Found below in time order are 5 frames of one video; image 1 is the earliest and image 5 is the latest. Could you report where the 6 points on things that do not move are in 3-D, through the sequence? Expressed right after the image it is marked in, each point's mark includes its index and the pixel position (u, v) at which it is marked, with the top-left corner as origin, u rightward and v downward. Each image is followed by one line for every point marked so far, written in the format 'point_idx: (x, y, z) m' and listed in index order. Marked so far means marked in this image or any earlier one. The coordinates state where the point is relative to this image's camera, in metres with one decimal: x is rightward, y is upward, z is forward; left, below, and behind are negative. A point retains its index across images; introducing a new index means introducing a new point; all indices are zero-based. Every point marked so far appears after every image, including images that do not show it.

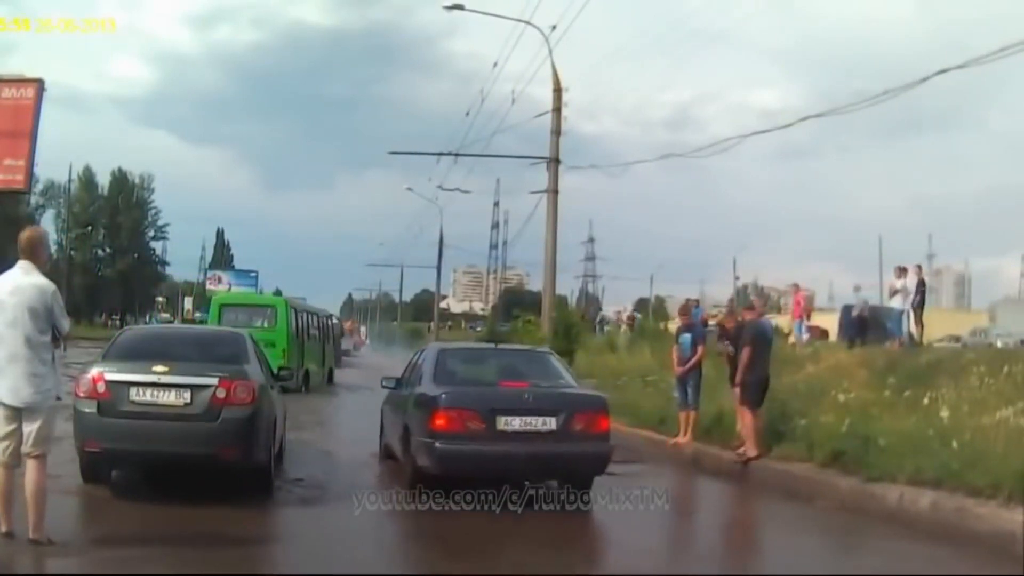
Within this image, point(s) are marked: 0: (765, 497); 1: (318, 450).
0: (+2.3, -1.9, +10.6) m
1: (-2.5, -2.0, +14.6) m
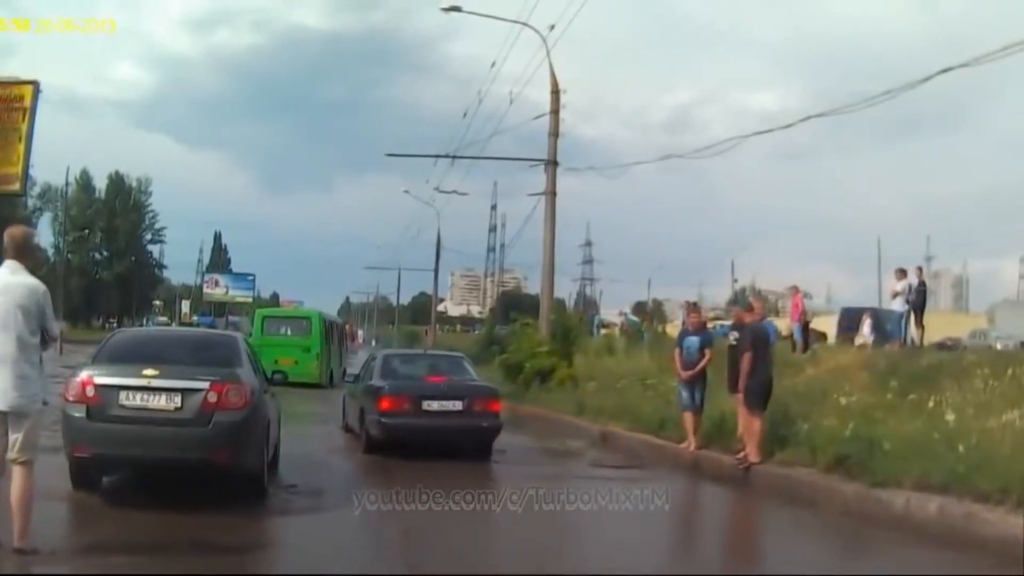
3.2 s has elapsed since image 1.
0: (+2.3, -1.9, +10.4) m
1: (-2.5, -2.0, +14.4) m
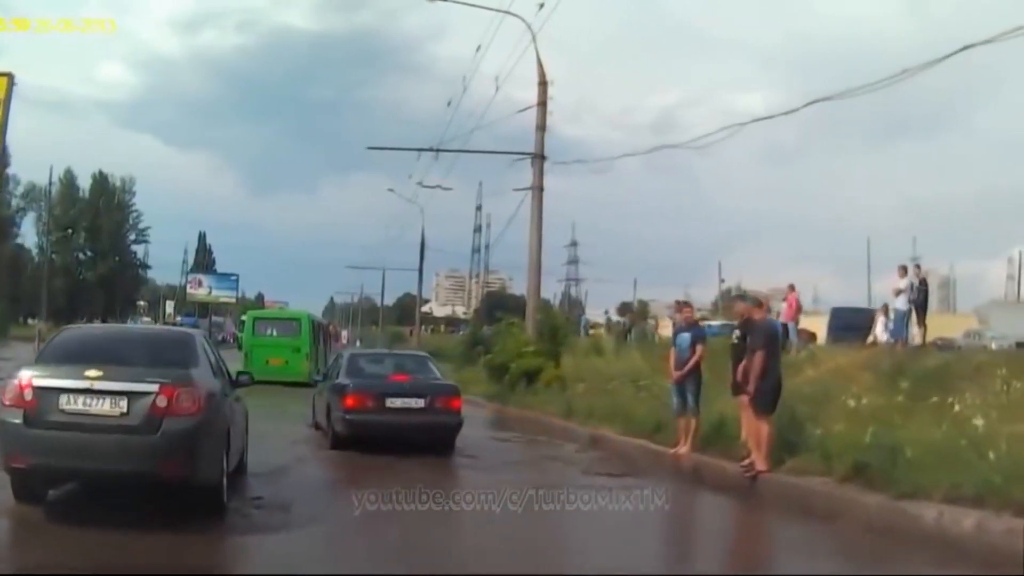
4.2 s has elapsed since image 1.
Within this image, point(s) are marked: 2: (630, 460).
0: (+2.2, -1.9, +9.6) m
1: (-2.6, -2.0, +13.5) m
2: (+1.4, -2.1, +14.1) m
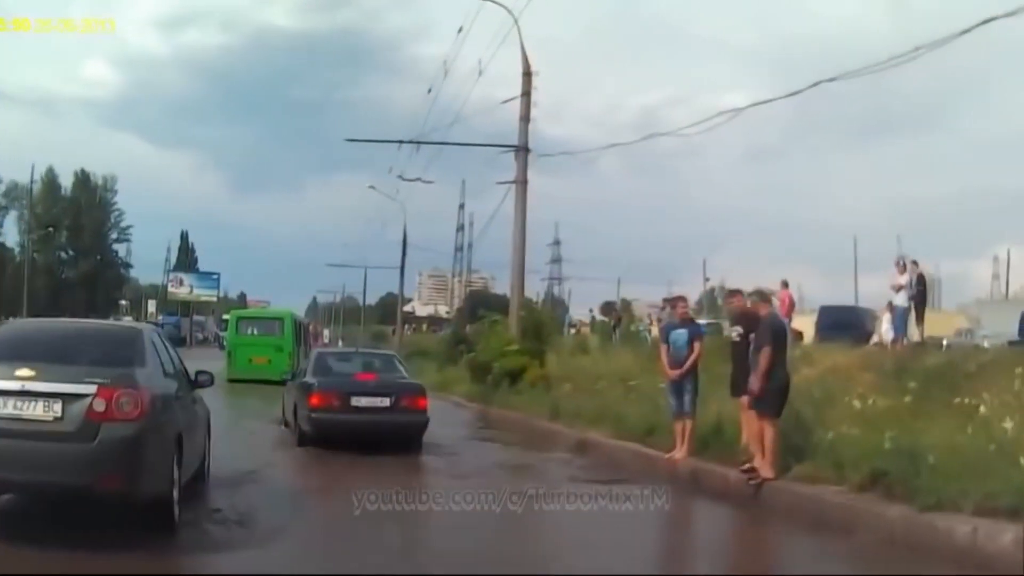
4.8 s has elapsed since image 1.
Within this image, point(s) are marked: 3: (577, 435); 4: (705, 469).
0: (+2.1, -1.8, +8.8) m
1: (-2.8, -1.9, +12.6) m
2: (+1.2, -2.0, +13.3) m
3: (+0.9, -2.0, +16.0) m
4: (+1.9, -1.8, +11.4) m
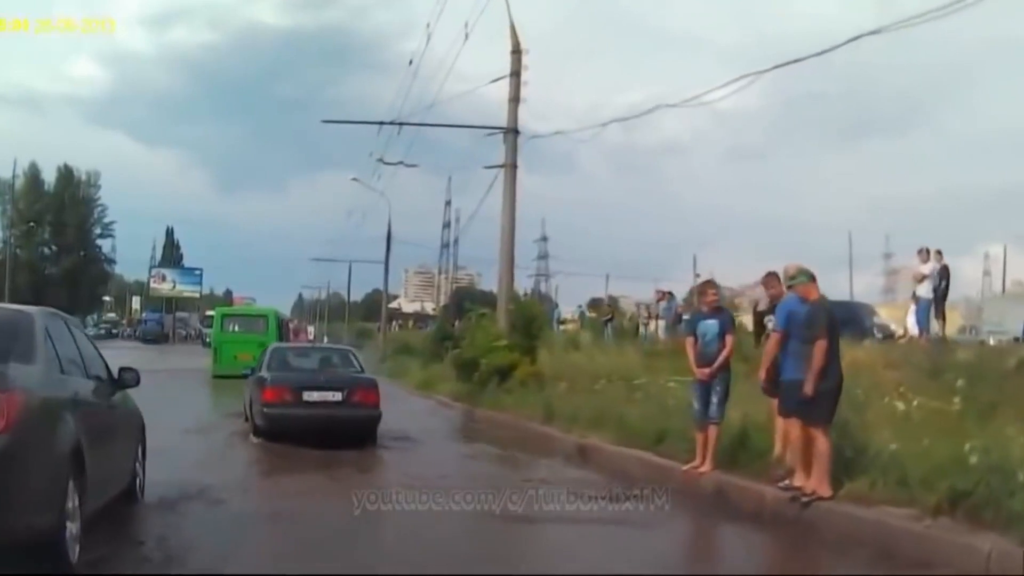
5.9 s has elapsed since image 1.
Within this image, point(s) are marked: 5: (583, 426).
0: (+2.0, -1.7, +7.1) m
1: (-2.9, -1.8, +10.9) m
2: (+1.2, -1.9, +11.6) m
3: (+0.8, -1.9, +14.4) m
4: (+1.8, -1.6, +9.8) m
5: (+0.9, -1.8, +15.3) m
